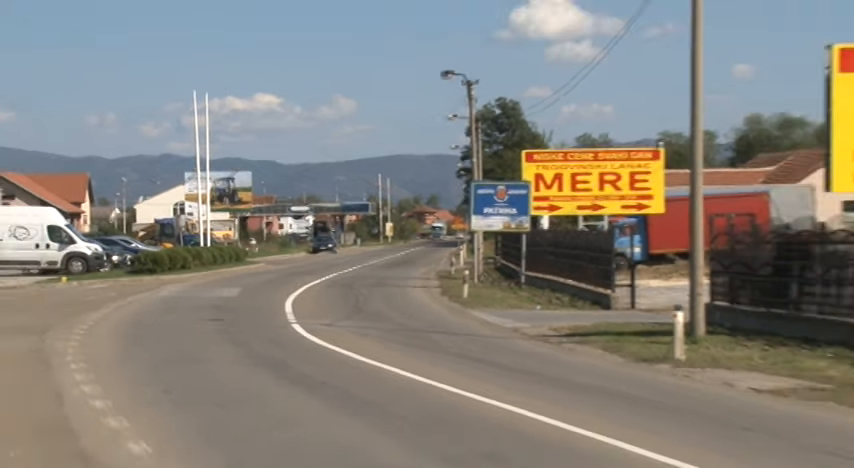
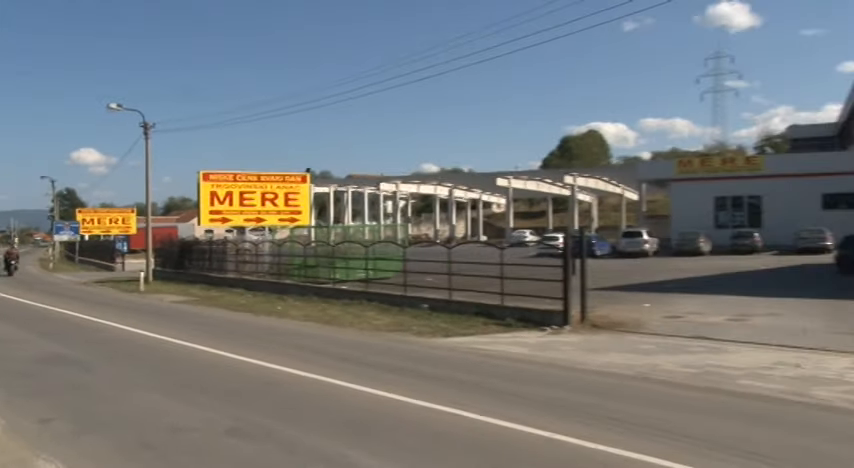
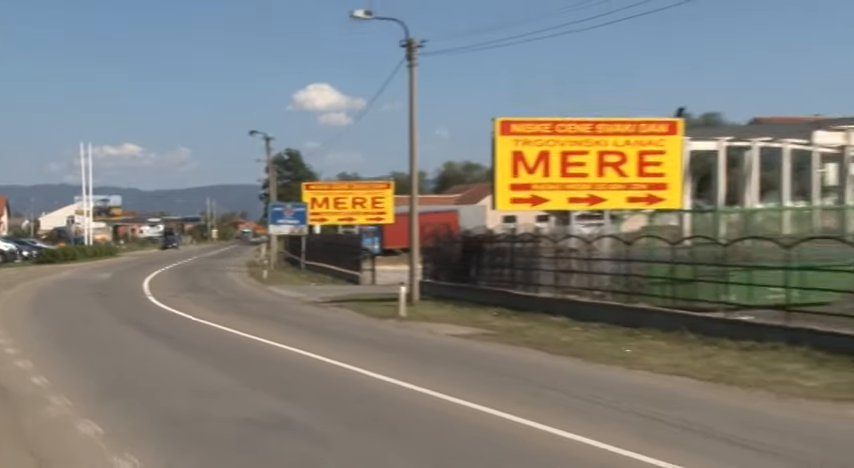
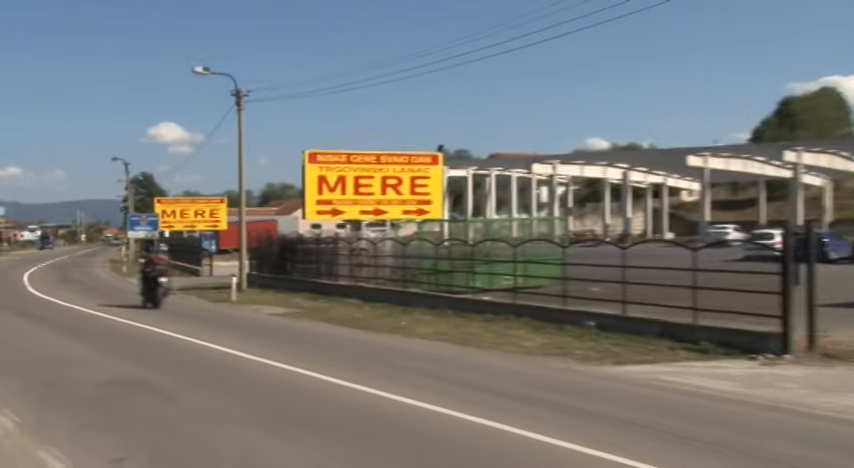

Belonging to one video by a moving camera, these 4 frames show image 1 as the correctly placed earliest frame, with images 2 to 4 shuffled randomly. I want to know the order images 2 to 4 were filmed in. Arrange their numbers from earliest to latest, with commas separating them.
3, 4, 2
